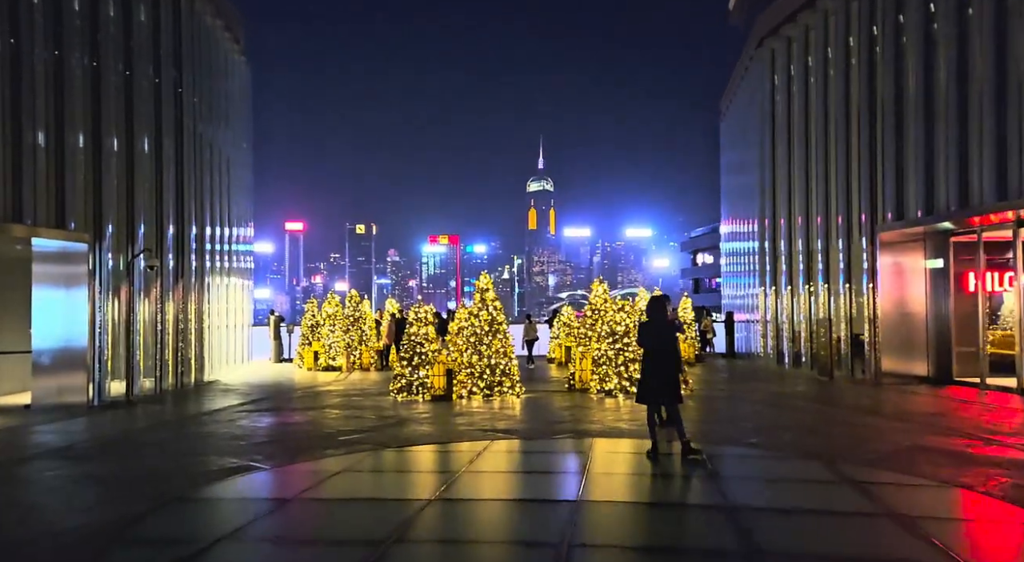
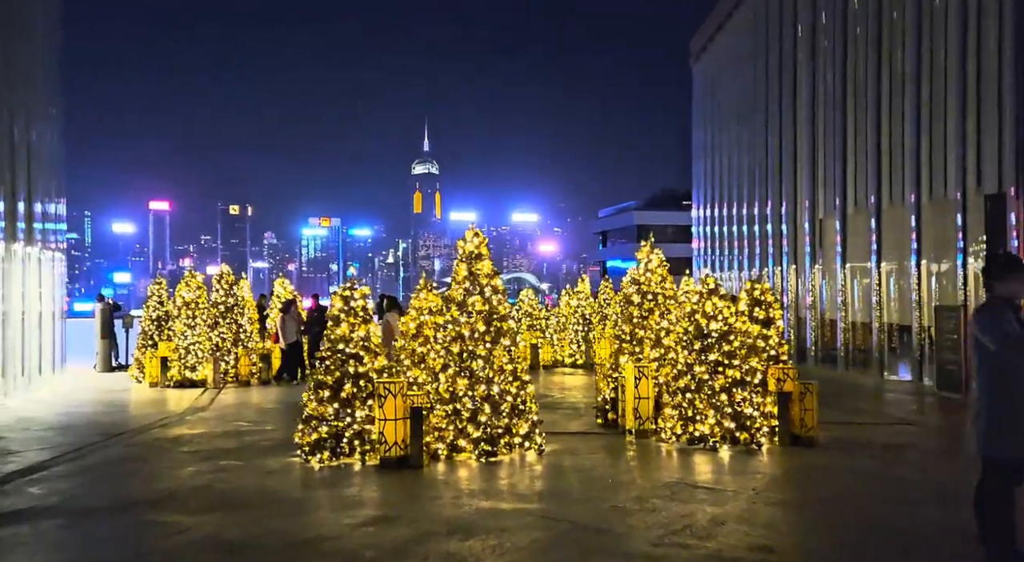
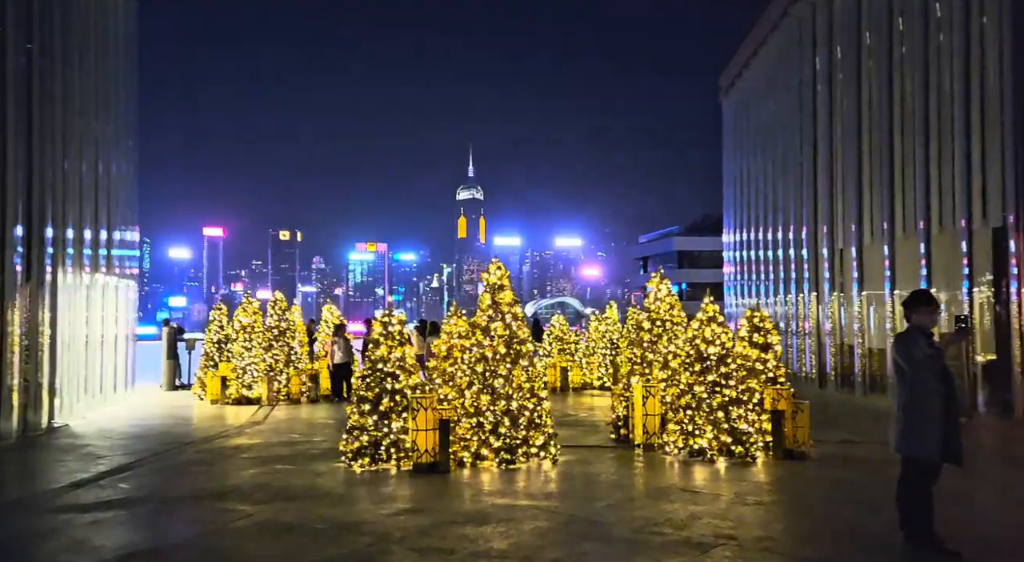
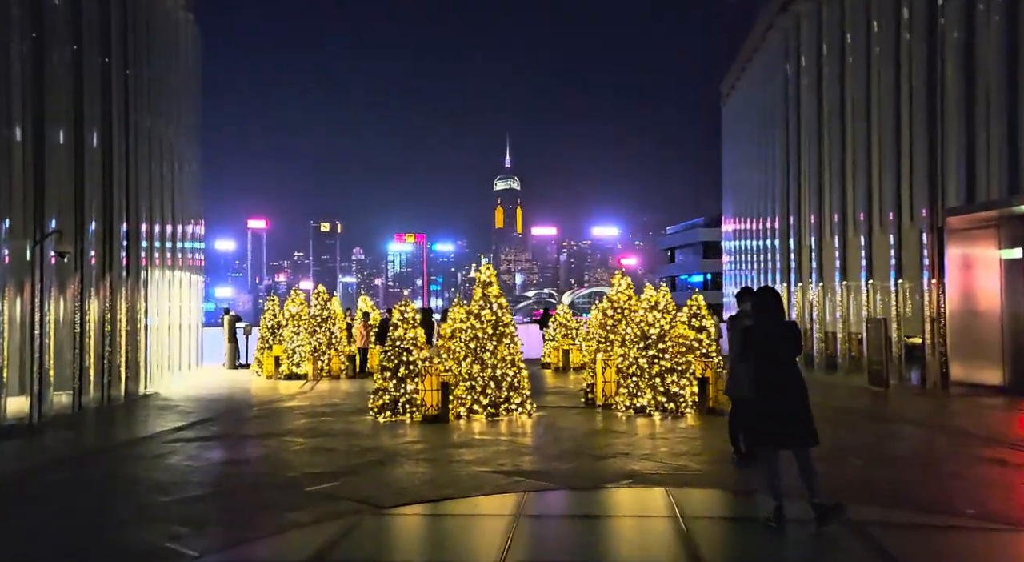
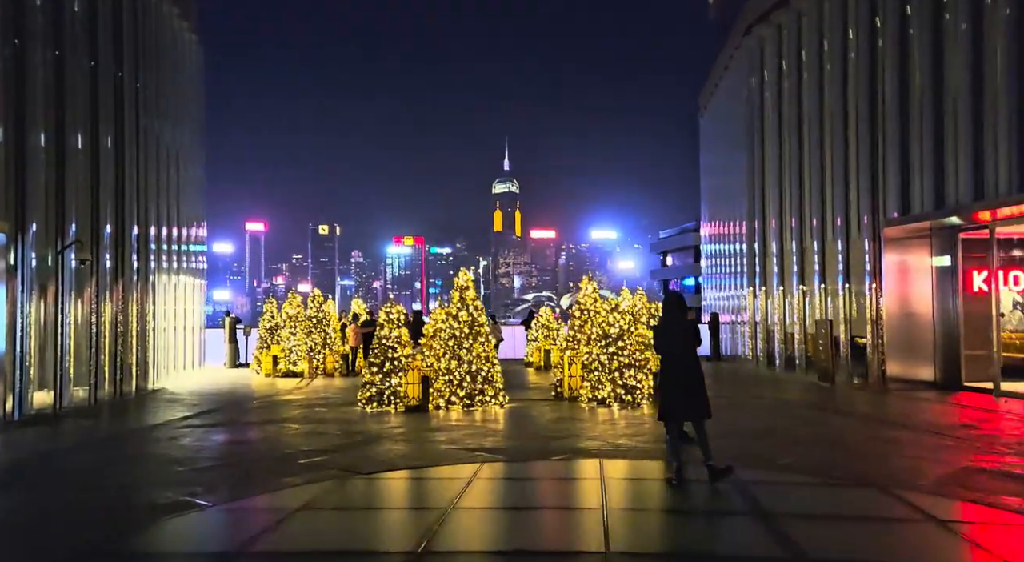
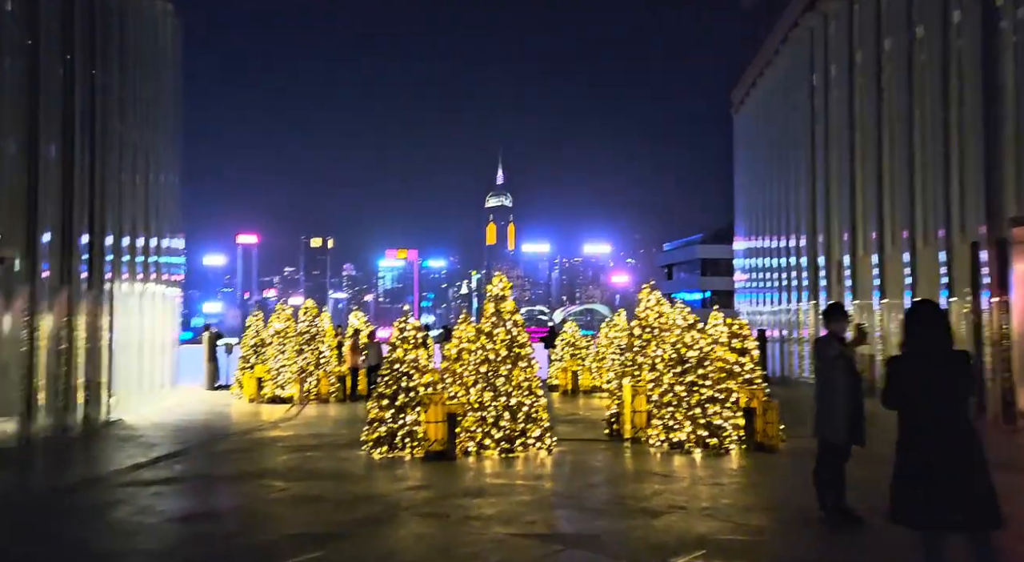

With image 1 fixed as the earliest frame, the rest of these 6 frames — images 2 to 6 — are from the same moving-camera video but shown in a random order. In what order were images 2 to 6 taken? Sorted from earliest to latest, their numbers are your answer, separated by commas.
5, 4, 6, 3, 2
